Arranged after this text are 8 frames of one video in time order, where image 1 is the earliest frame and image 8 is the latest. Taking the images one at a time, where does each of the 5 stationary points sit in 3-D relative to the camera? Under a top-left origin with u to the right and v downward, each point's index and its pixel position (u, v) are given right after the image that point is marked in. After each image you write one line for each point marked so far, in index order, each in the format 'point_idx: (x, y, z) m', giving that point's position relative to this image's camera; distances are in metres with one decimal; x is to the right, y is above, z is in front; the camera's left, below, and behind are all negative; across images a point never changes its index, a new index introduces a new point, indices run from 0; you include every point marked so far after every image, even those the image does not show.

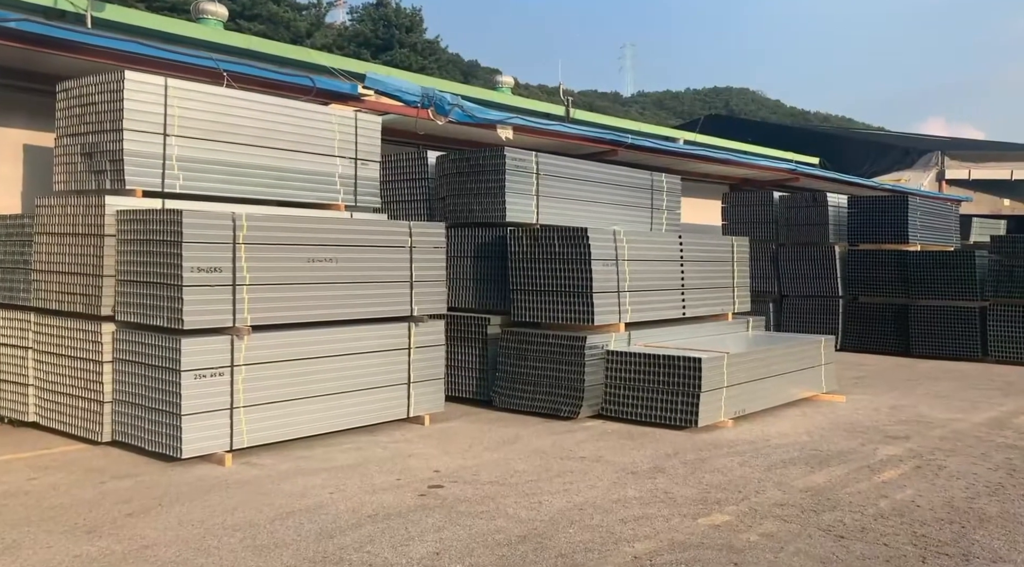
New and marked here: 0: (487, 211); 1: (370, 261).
0: (-0.2, +0.7, +8.3) m
1: (-1.1, +0.2, +6.8) m
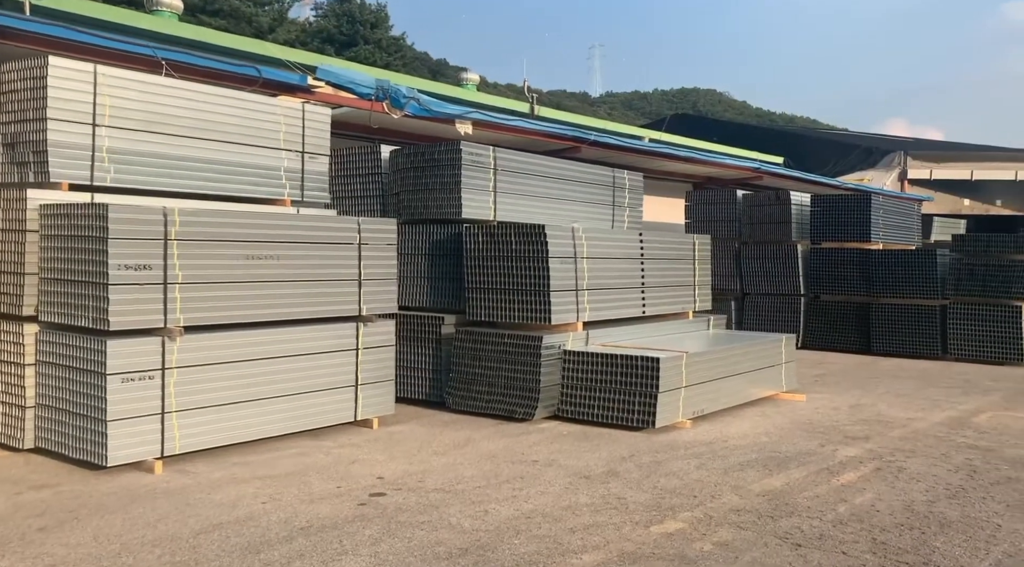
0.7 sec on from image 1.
0: (-0.6, +0.7, +8.1) m
1: (-1.4, +0.2, +6.5) m
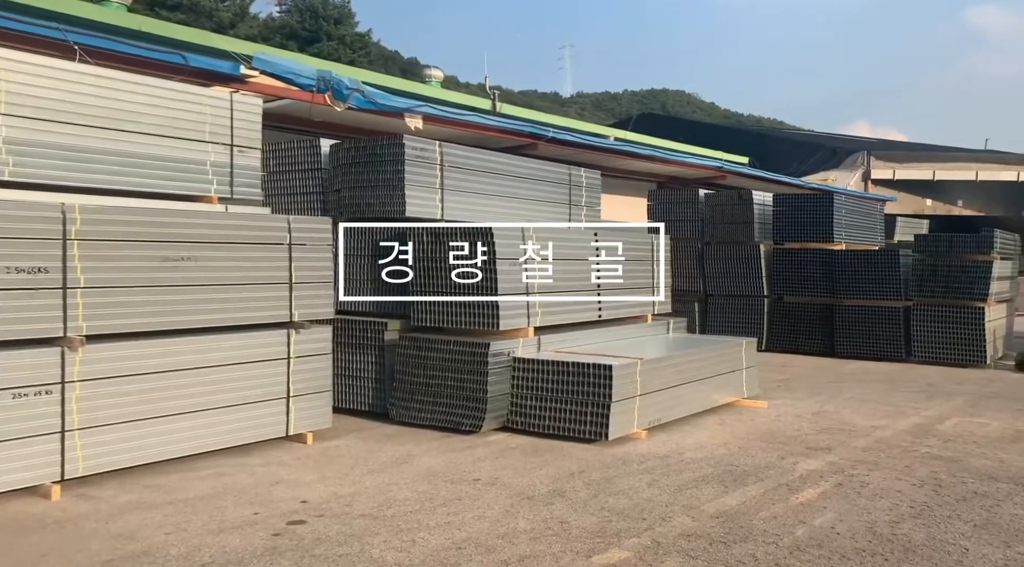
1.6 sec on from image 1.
0: (-1.1, +0.7, +7.6) m
1: (-1.8, +0.2, +6.0) m
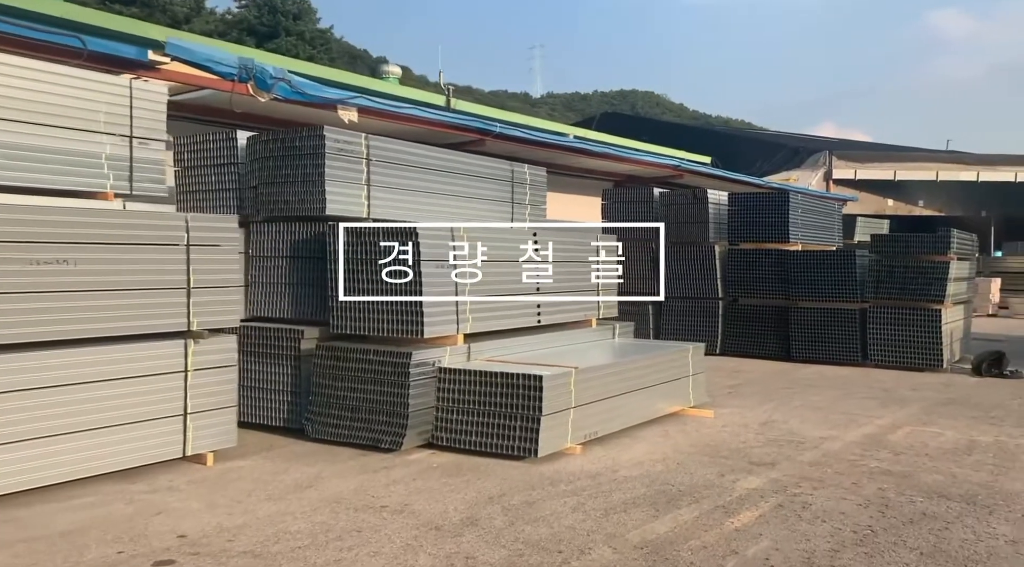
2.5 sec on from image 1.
0: (-1.7, +0.6, +7.1) m
1: (-2.3, +0.1, +5.5) m
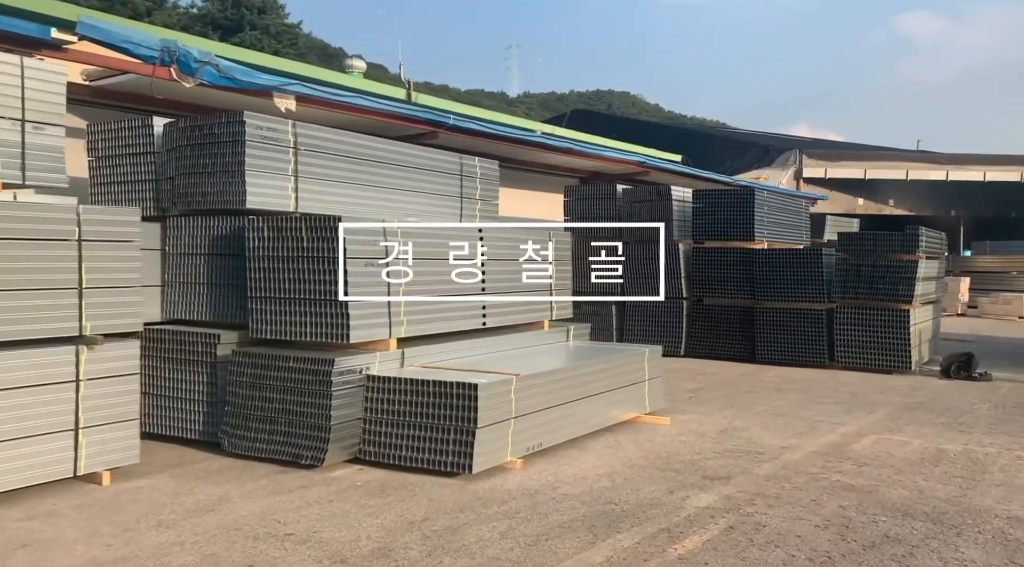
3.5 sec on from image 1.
0: (-2.1, +0.6, +6.5) m
1: (-2.8, +0.1, +4.9) m
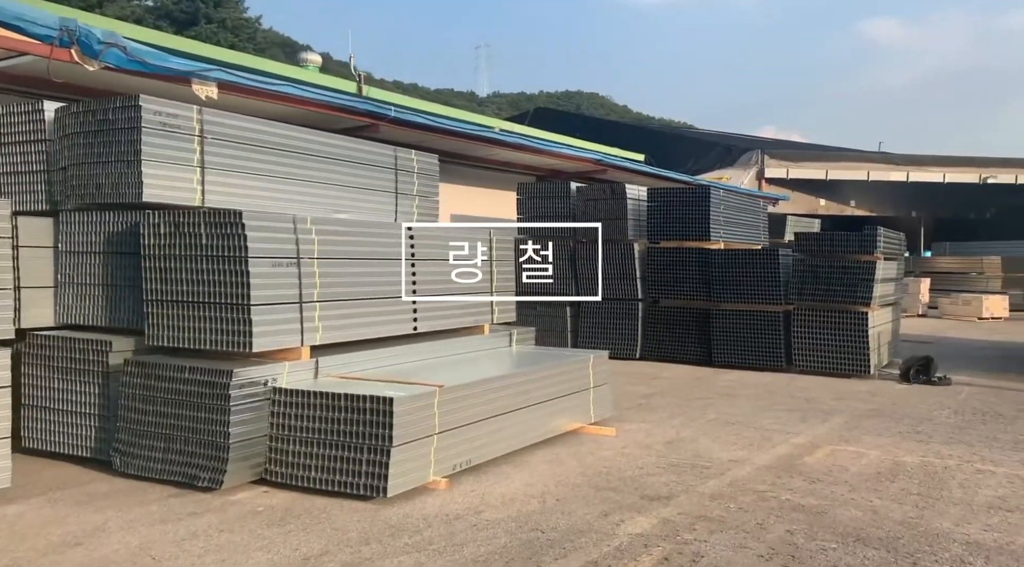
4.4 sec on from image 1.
0: (-2.6, +0.6, +5.9) m
1: (-3.2, +0.1, +4.3) m
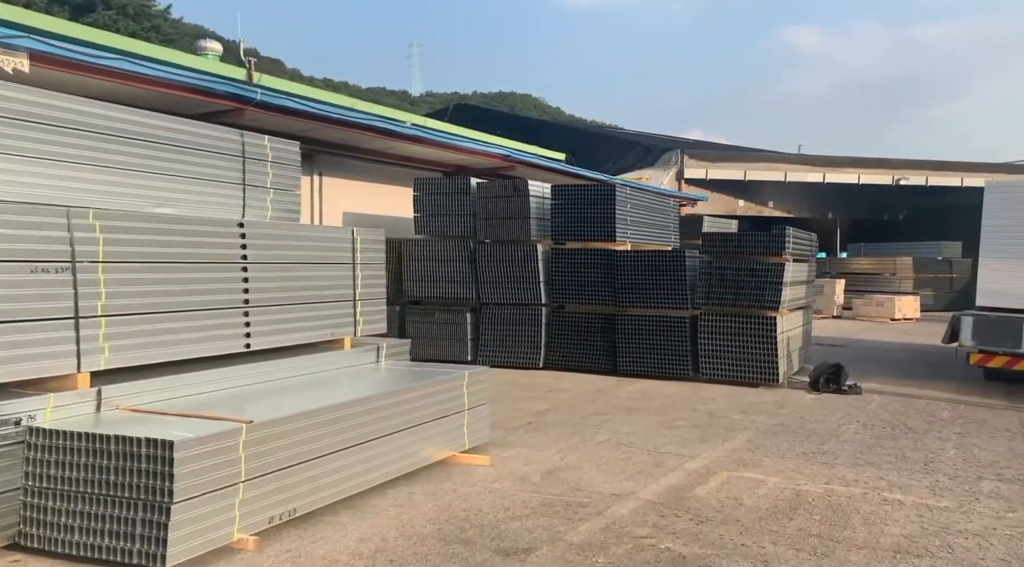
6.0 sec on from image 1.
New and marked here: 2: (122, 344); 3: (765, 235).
0: (-3.5, +0.6, +4.7) m
1: (-4.0, 0.0, +3.0) m
2: (-2.1, -0.4, +5.2) m
3: (+3.3, +0.6, +11.6) m
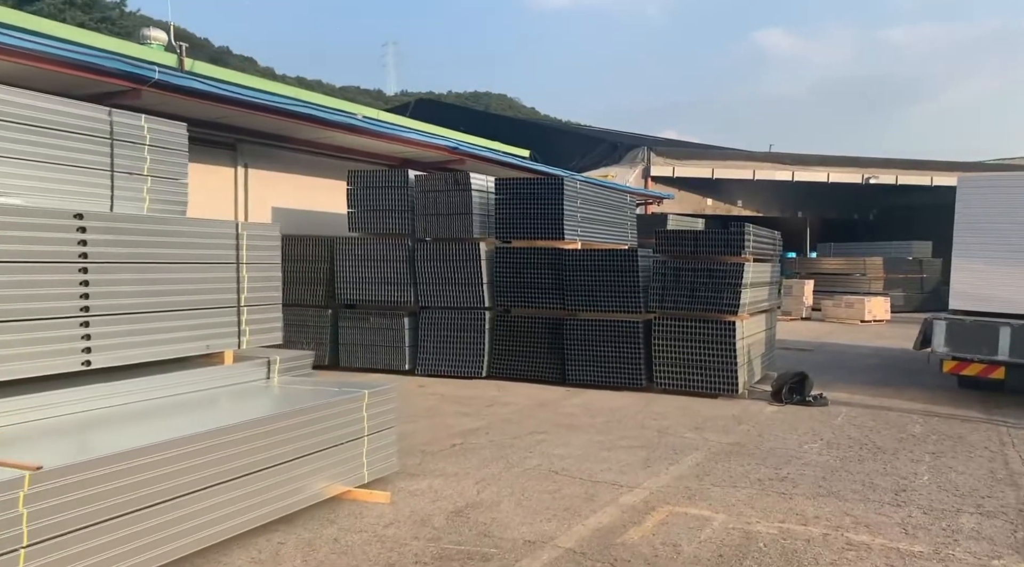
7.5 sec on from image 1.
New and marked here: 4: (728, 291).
0: (-4.1, +0.5, +3.6) m
1: (-4.5, 0.0, +1.9) m
2: (-2.7, -0.4, +4.1) m
3: (+2.5, +0.6, +10.6) m
4: (+2.5, -0.1, +10.5) m
